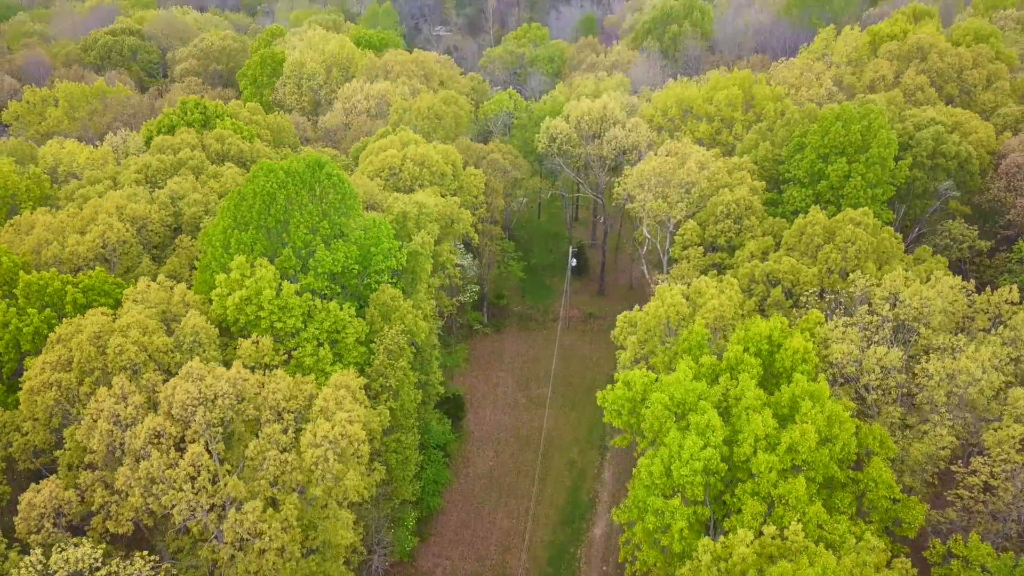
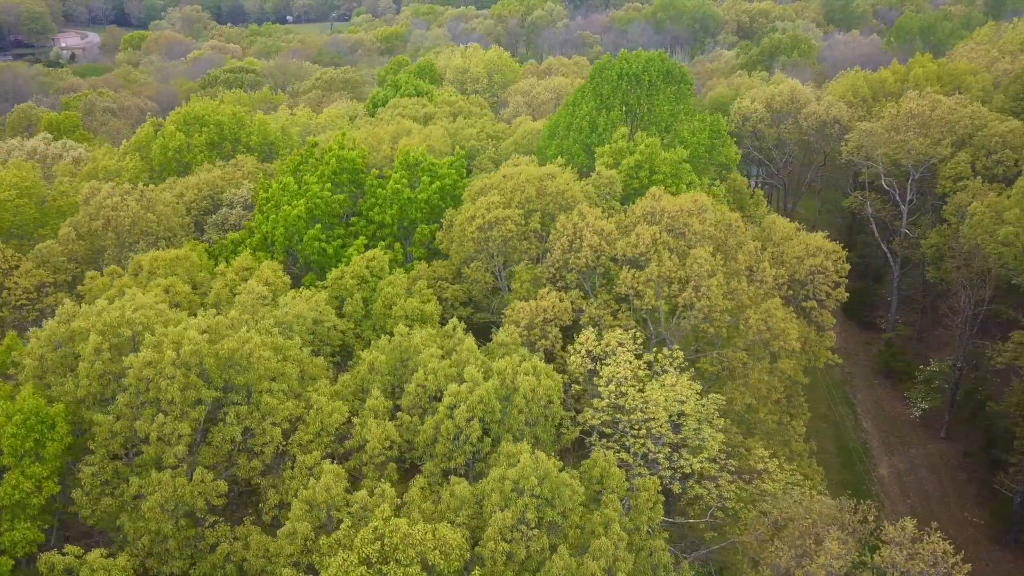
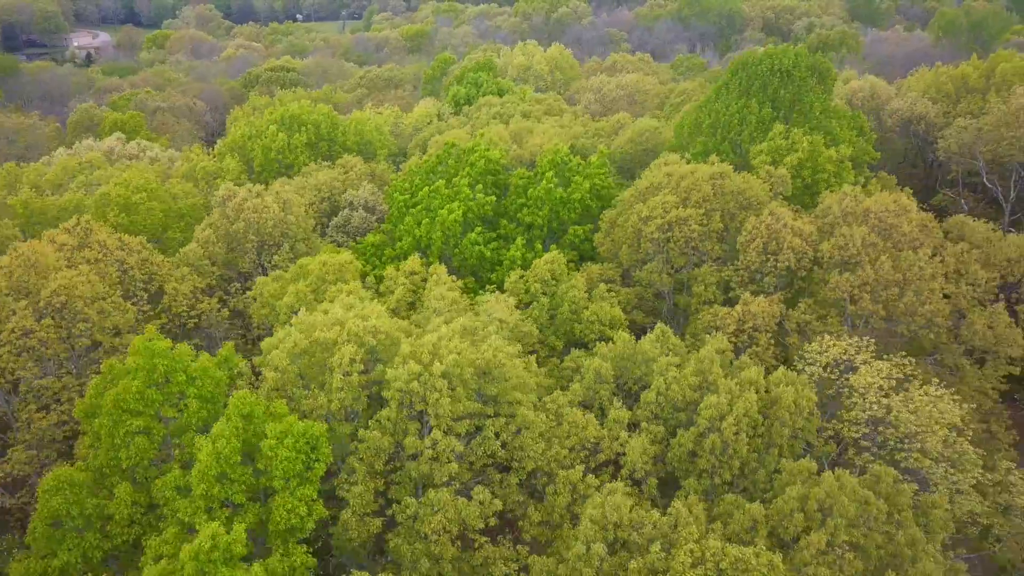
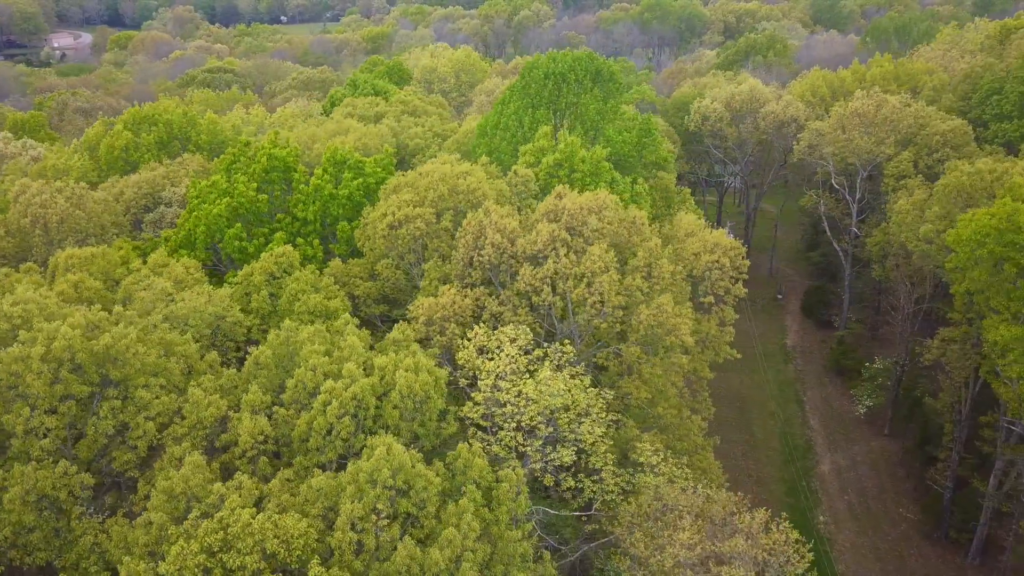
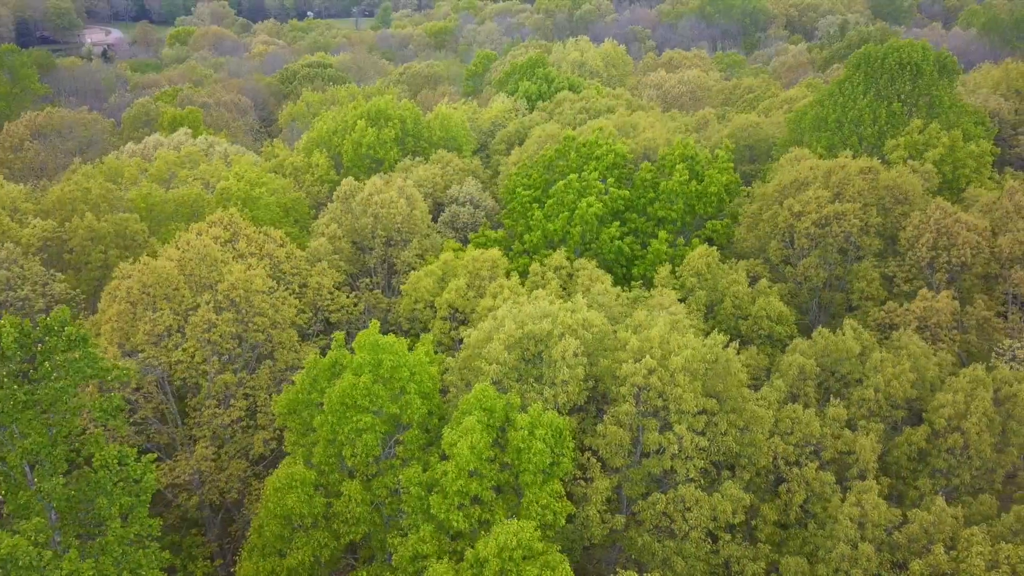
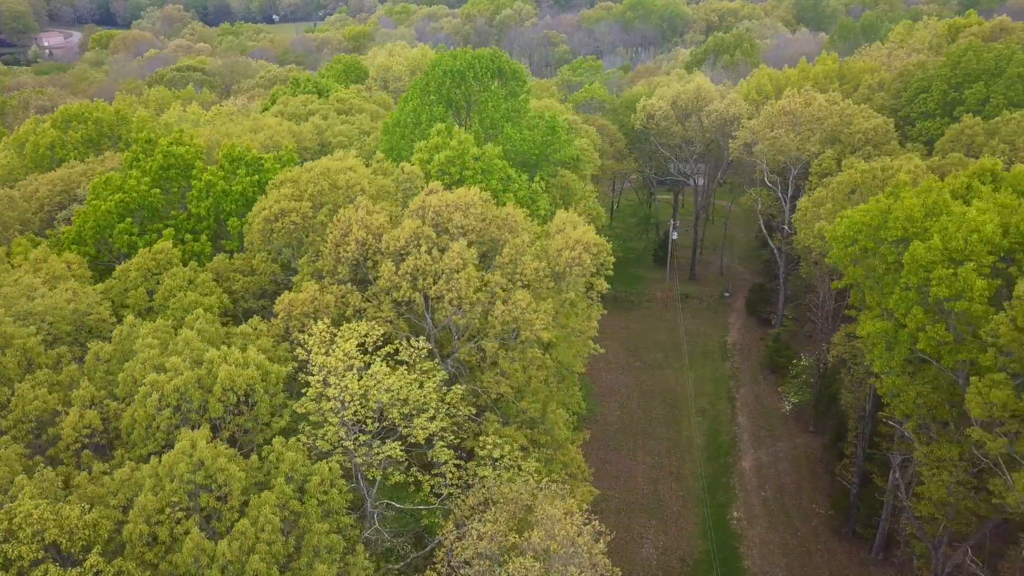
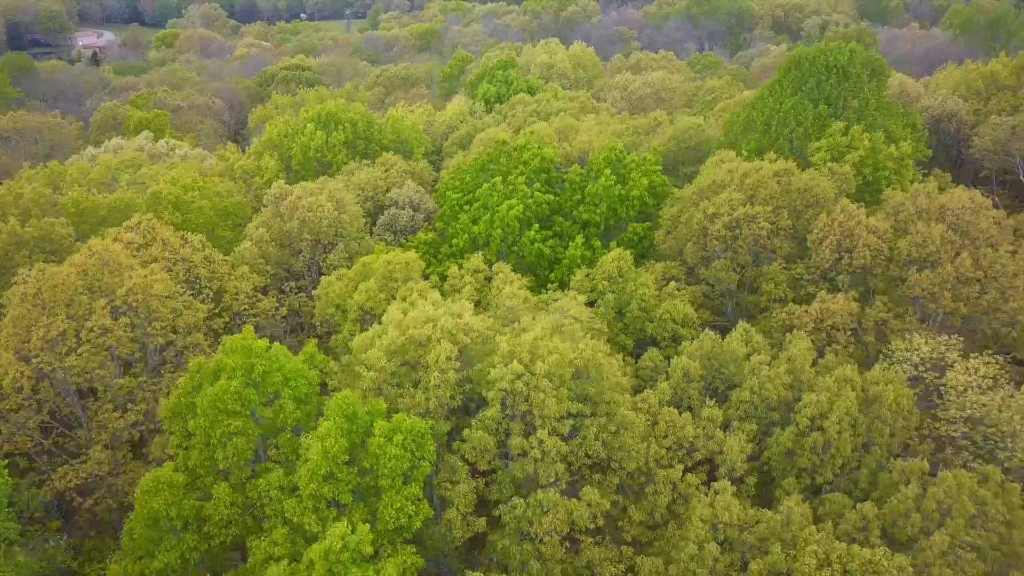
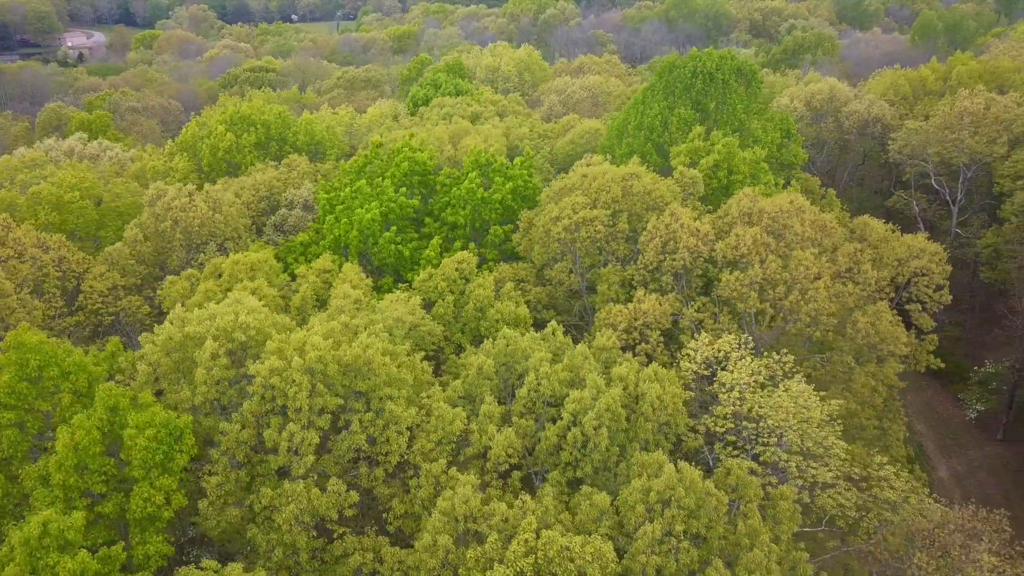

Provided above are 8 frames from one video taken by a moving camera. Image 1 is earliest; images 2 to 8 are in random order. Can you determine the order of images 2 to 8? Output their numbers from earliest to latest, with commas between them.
5, 7, 3, 8, 2, 4, 6
